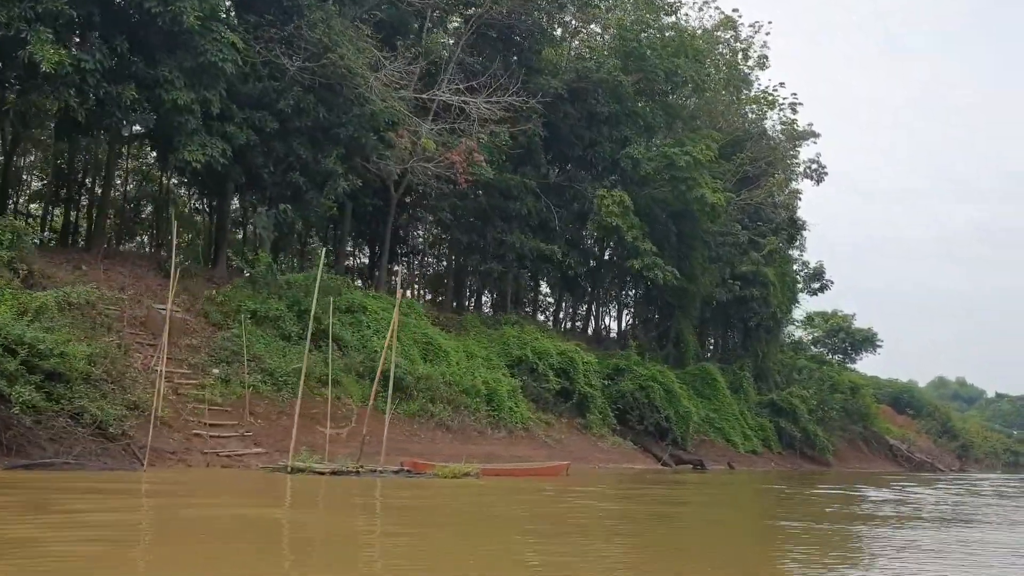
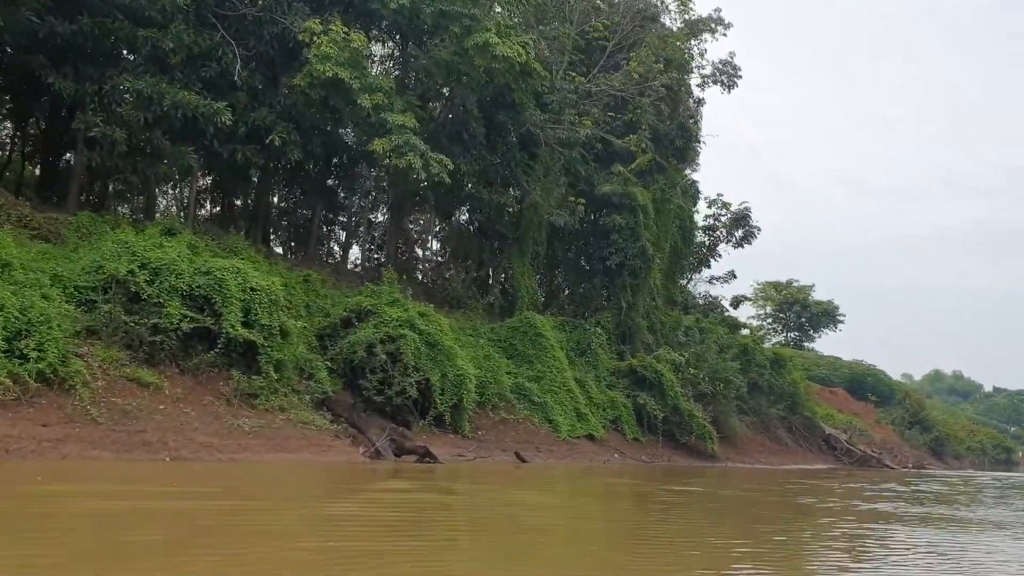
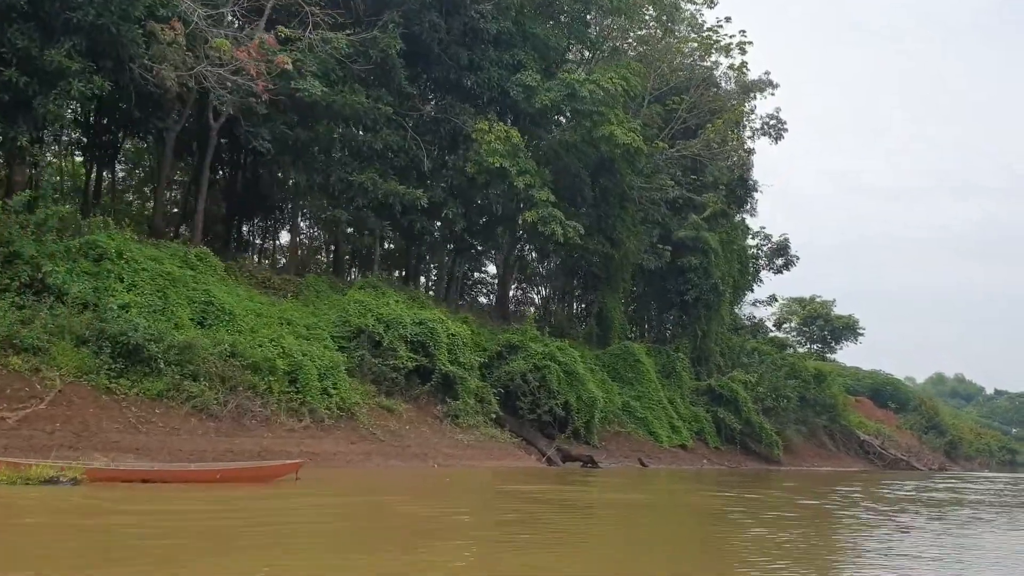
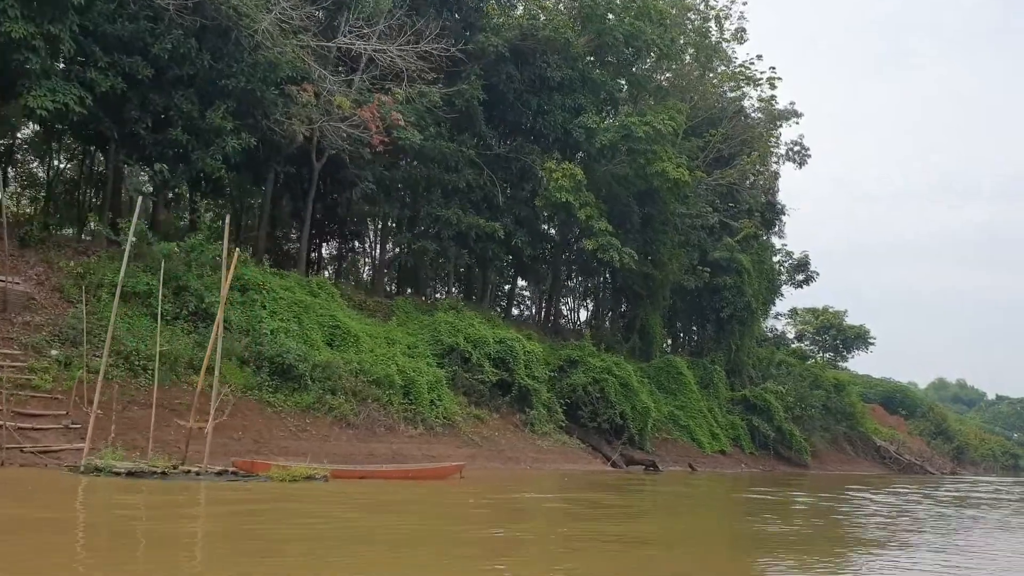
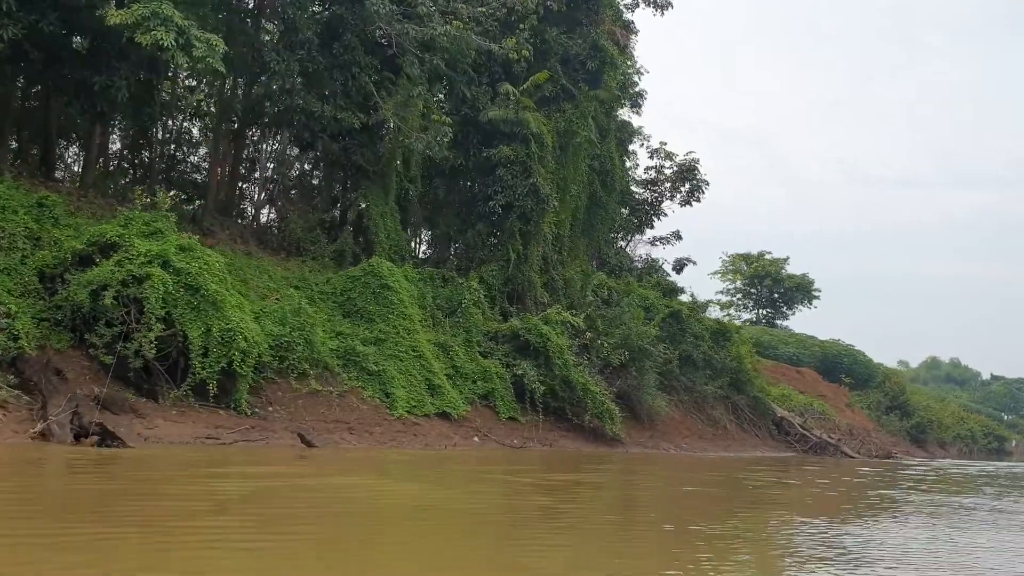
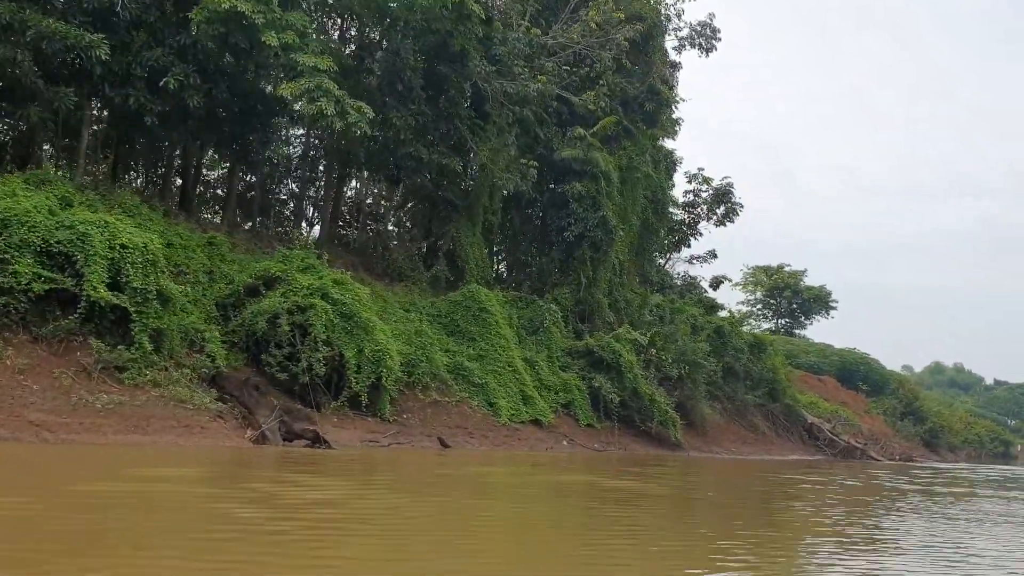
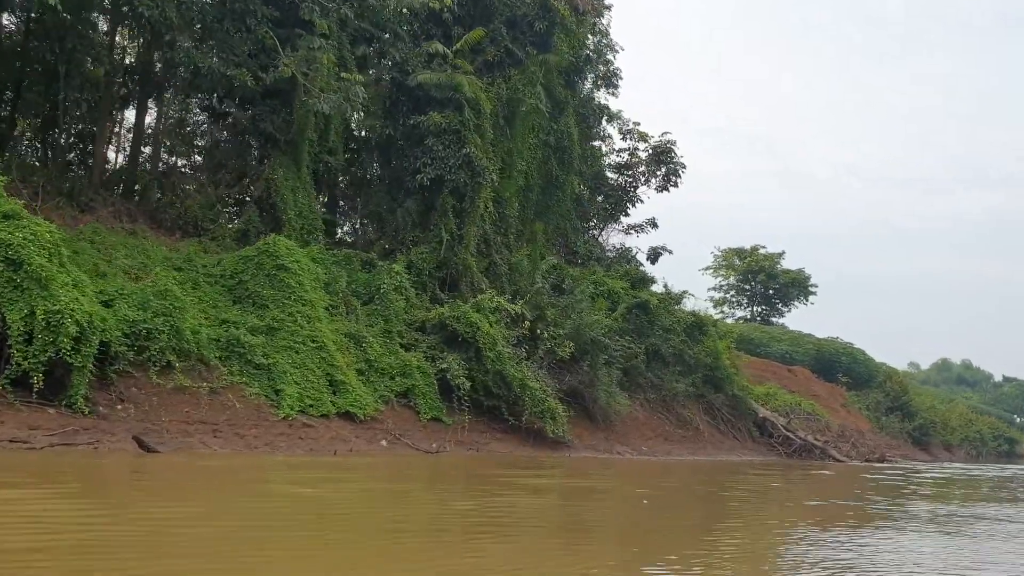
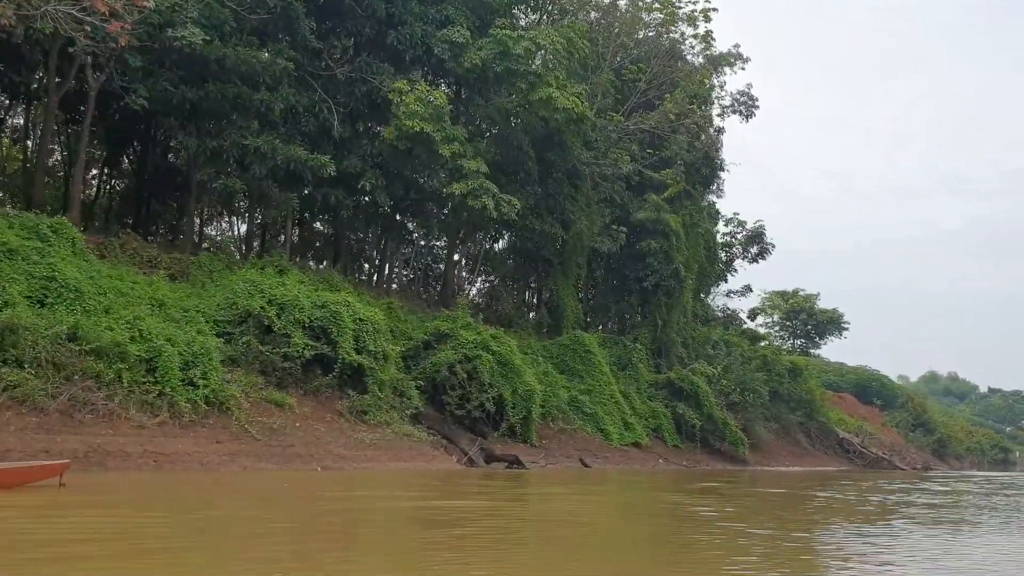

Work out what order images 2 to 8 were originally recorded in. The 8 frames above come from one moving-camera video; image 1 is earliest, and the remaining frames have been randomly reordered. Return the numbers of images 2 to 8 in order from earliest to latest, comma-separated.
4, 3, 8, 2, 6, 5, 7
